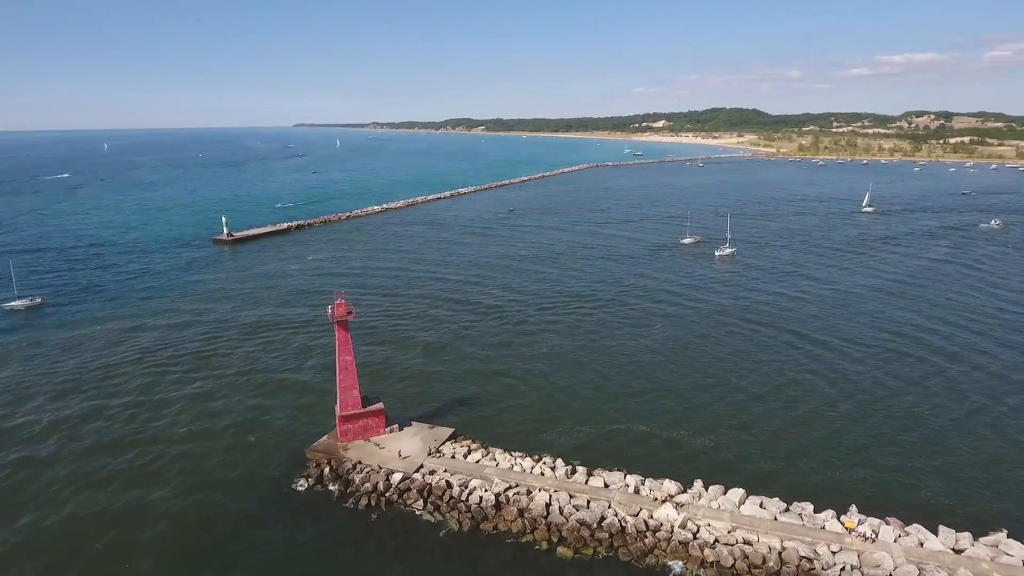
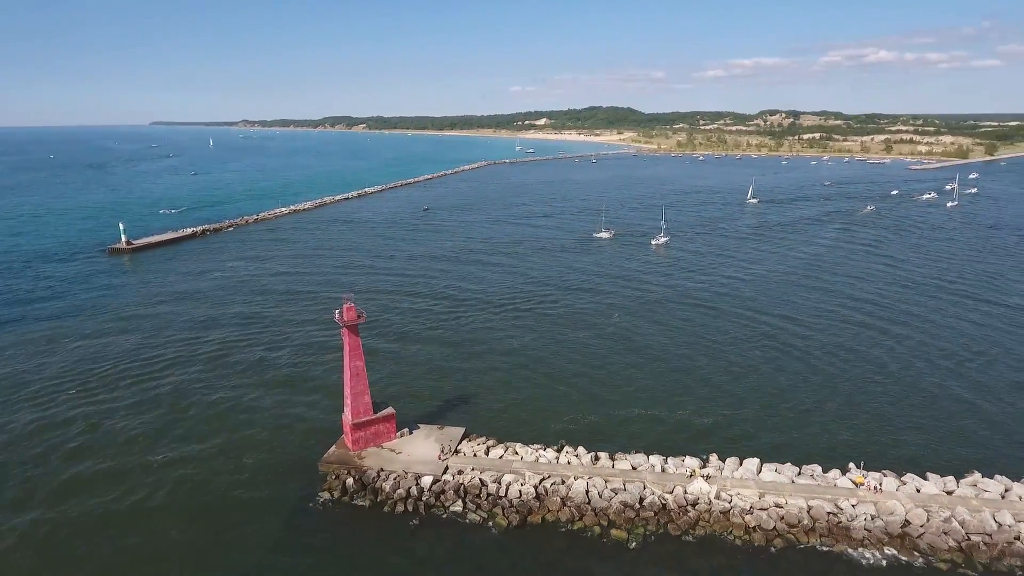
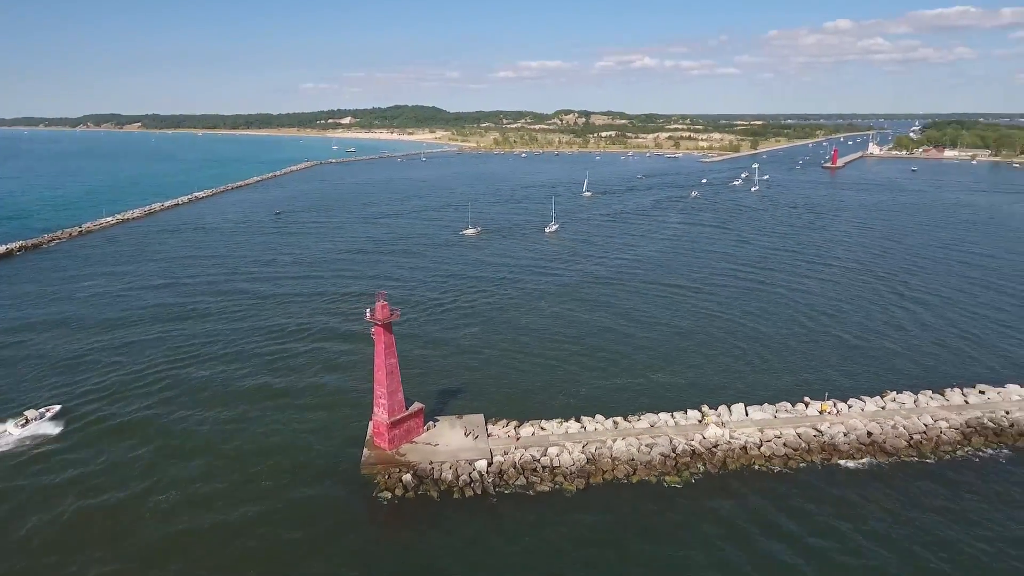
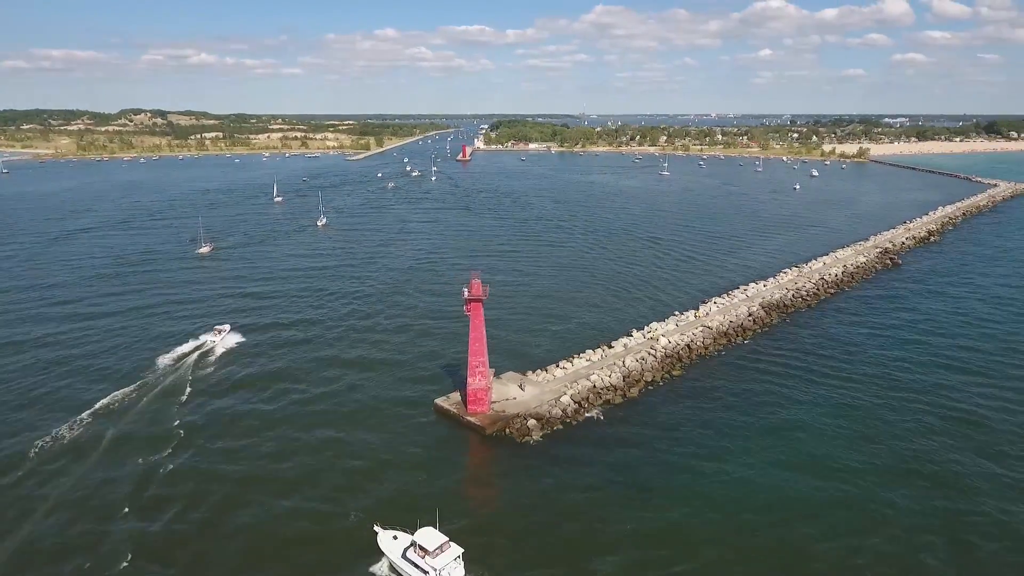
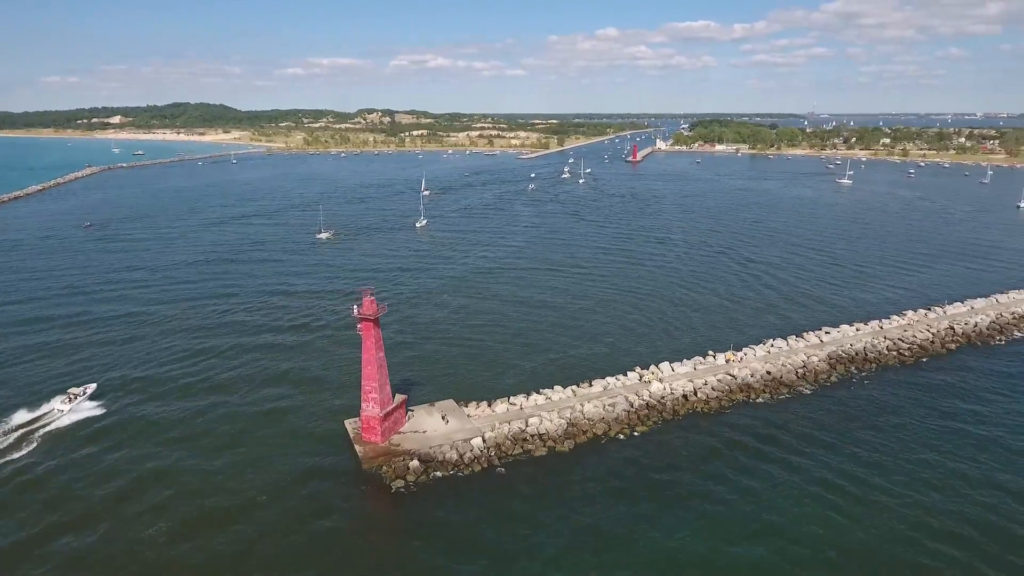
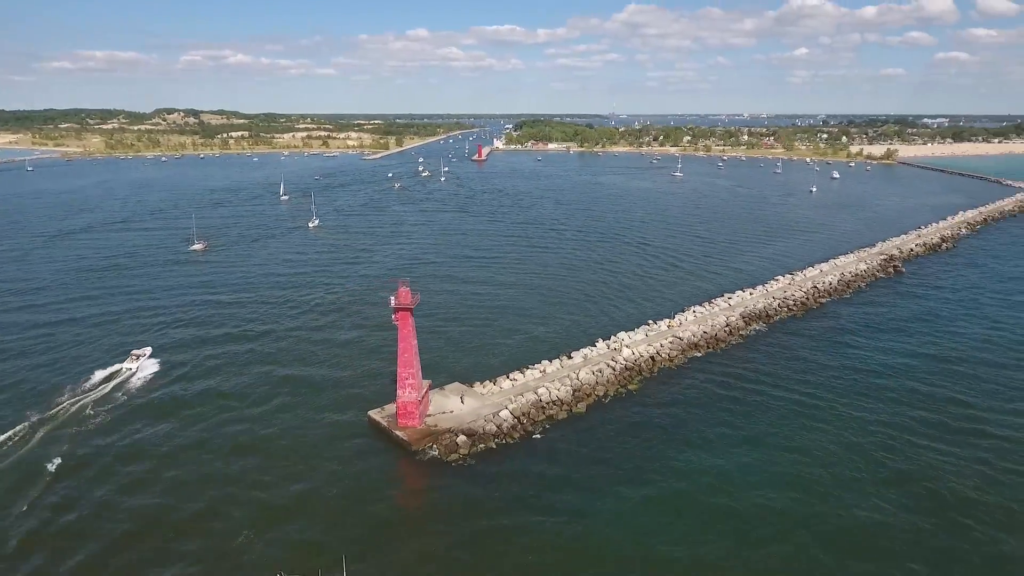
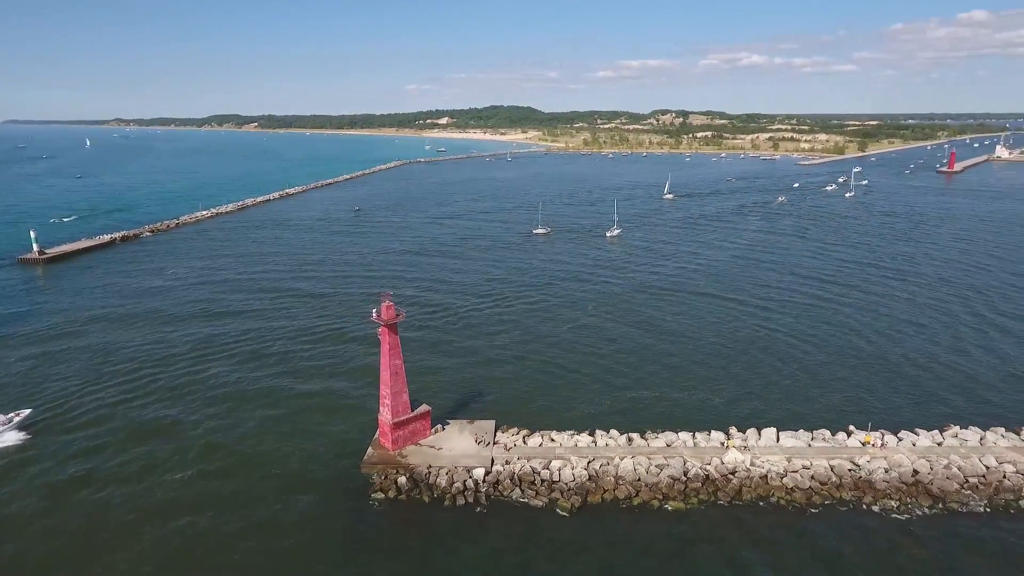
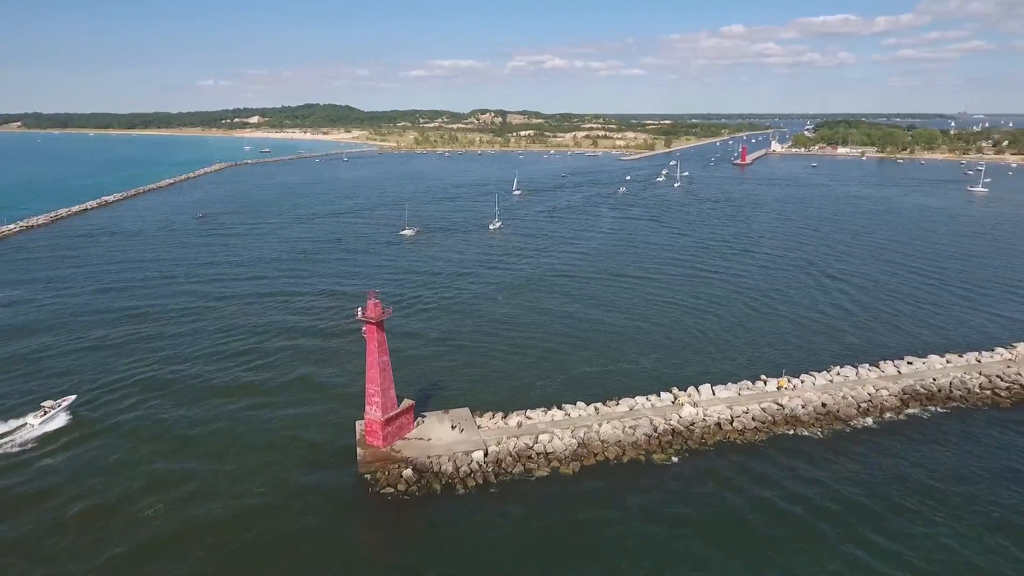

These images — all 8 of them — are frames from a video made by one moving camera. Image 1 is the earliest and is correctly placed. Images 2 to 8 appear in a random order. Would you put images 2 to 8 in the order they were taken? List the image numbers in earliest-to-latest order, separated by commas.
2, 7, 3, 8, 5, 6, 4
